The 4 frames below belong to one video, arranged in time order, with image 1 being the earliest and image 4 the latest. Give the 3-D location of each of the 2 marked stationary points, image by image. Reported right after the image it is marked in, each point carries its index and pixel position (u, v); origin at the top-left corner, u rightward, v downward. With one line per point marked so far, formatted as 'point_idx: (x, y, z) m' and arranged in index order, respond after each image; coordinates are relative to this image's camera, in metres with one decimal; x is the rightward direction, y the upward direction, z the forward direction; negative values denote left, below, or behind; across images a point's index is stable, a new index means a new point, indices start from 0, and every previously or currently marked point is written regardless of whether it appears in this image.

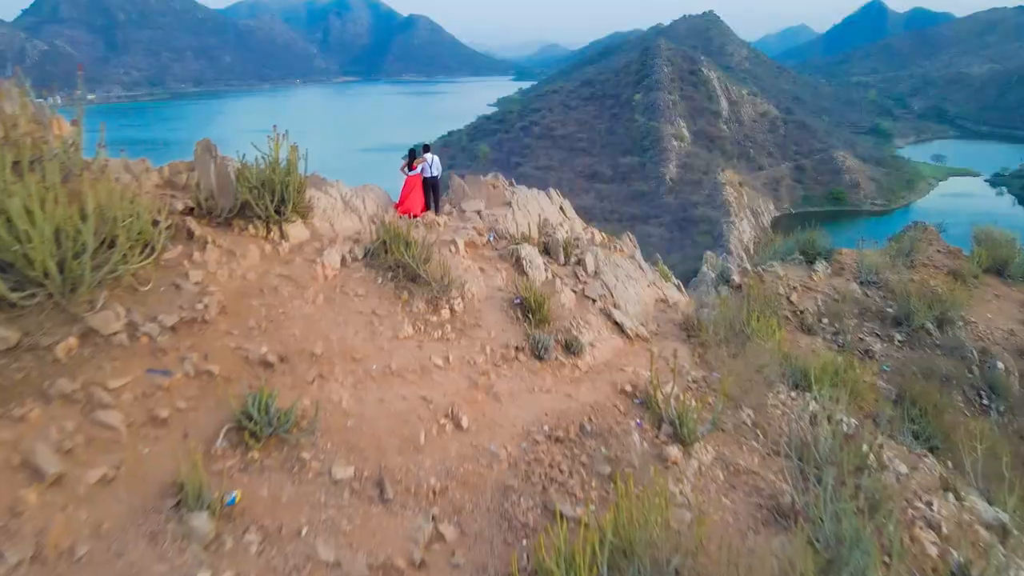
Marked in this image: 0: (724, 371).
0: (+1.9, -0.7, +6.4) m
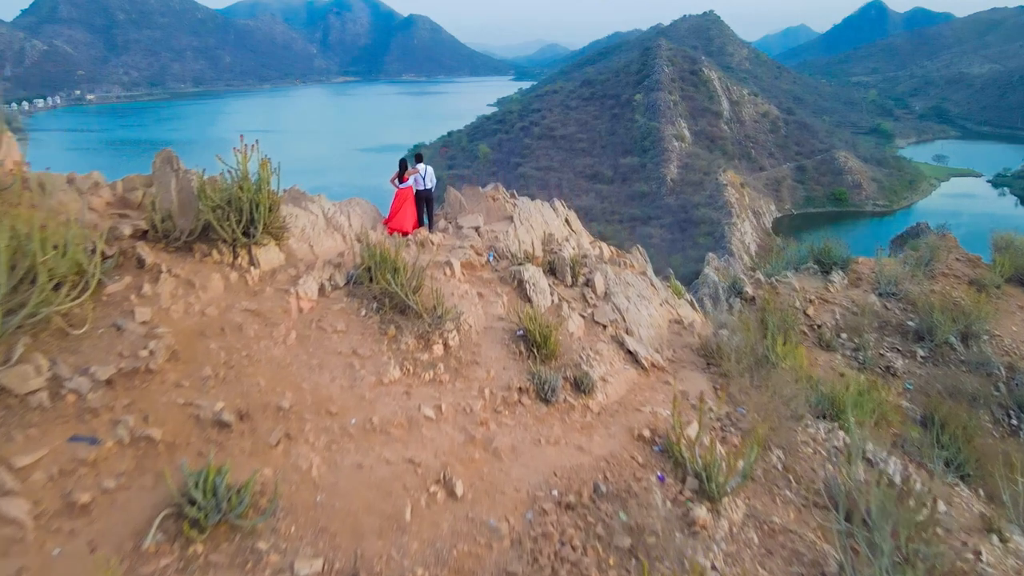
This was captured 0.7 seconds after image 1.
0: (+1.9, -0.9, +5.8) m
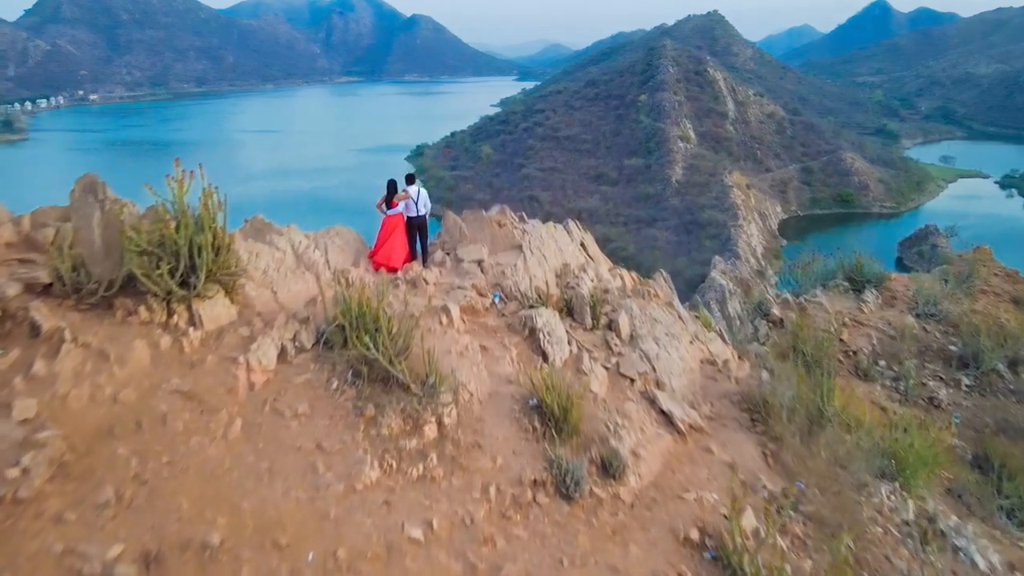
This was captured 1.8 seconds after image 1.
0: (+2.0, -1.3, +4.8) m
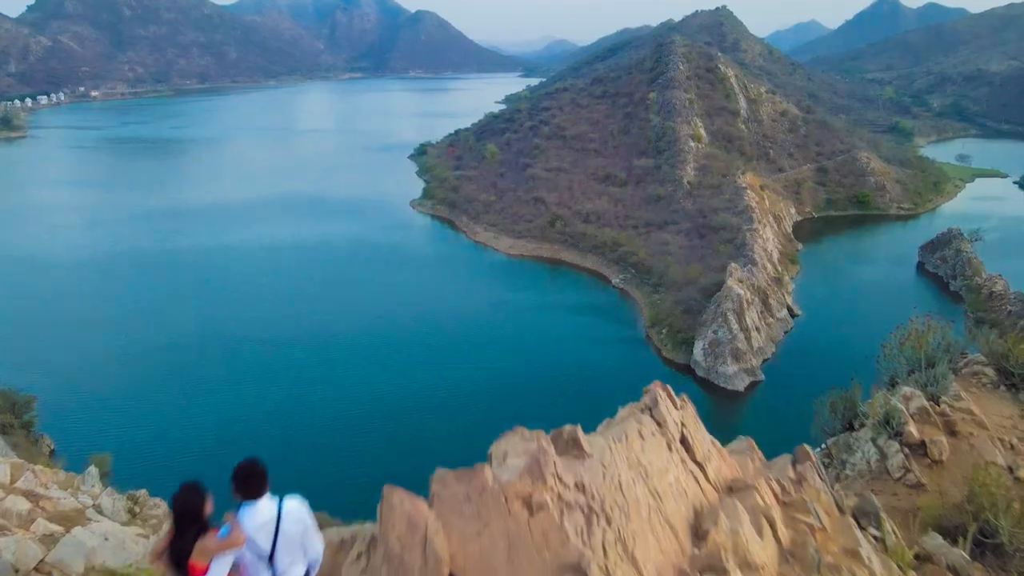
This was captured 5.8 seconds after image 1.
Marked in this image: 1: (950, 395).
0: (+2.1, -2.4, +1.3) m
1: (+5.1, -1.3, +8.5) m
